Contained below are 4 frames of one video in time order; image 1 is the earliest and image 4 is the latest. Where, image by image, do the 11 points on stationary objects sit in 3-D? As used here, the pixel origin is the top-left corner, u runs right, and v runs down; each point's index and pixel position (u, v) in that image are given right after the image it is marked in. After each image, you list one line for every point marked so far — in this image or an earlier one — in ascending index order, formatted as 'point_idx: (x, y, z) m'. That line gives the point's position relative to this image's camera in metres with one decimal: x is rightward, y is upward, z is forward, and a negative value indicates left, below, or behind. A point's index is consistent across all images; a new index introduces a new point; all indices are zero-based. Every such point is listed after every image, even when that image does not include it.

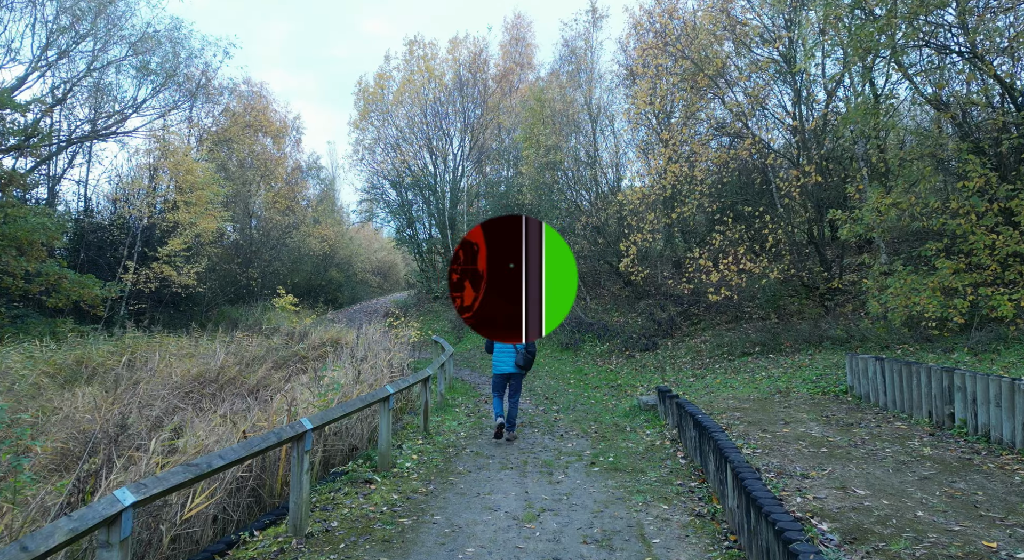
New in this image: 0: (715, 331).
0: (+5.1, -1.3, +14.6) m
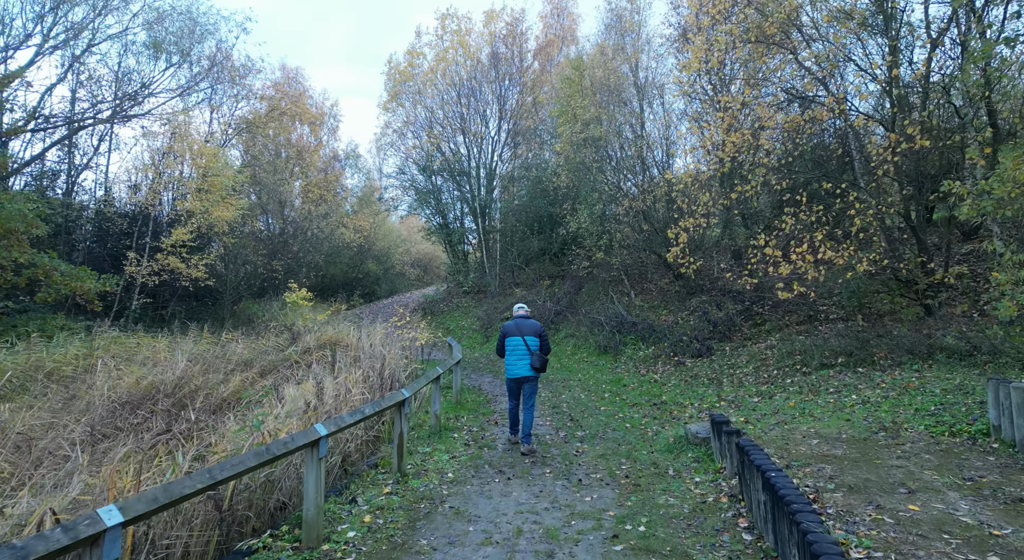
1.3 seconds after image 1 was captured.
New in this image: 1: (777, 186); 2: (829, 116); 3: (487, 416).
0: (+5.6, -1.2, +12.1) m
1: (+5.7, +2.0, +12.5) m
2: (+6.4, +3.3, +11.8) m
3: (-0.4, -2.2, +9.5) m
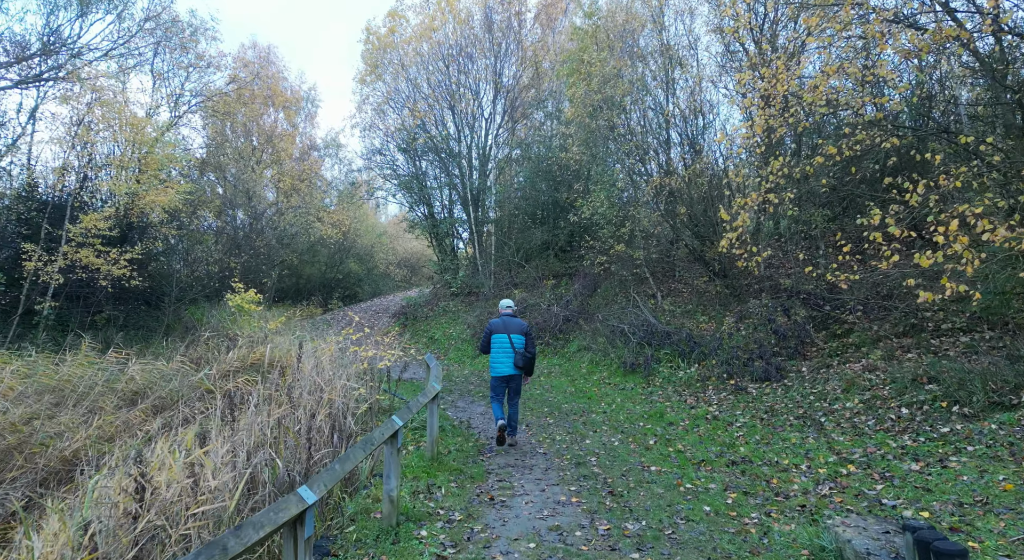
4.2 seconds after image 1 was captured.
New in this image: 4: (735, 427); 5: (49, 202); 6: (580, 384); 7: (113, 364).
0: (+5.6, -1.1, +8.8) m
1: (+5.7, +2.1, +9.2) m
2: (+6.4, +3.4, +8.5) m
3: (-0.4, -2.1, +6.1) m
4: (+2.9, -1.9, +7.7) m
5: (-12.3, +2.1, +15.6) m
6: (+1.3, -2.0, +11.0) m
7: (-5.9, -1.2, +8.8) m
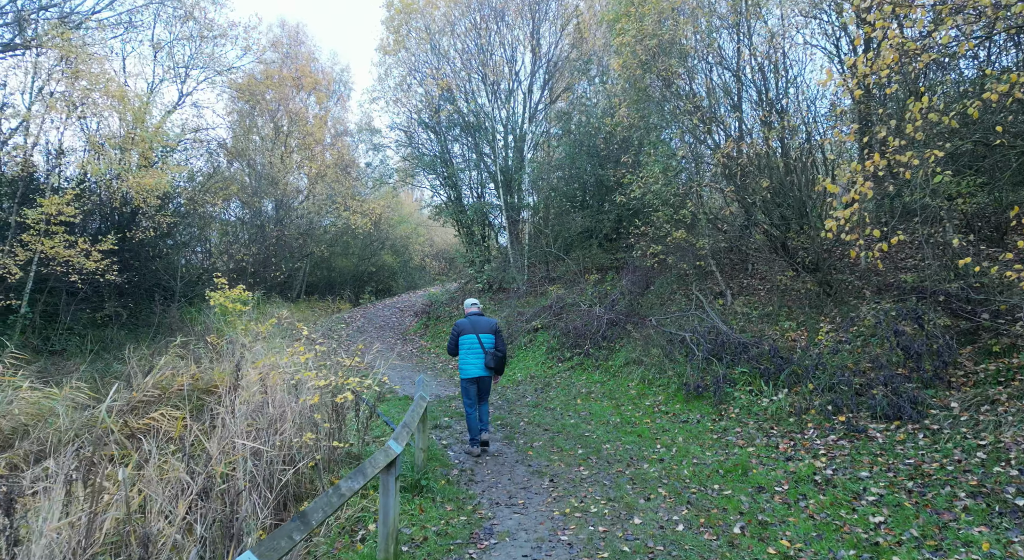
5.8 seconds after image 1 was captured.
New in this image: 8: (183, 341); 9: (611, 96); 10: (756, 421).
0: (+5.8, -1.1, +5.9) m
1: (+6.0, +2.1, +6.2) m
2: (+6.5, +3.4, +5.4) m
3: (-0.4, -2.1, +3.7) m
4: (+3.0, -1.9, +5.0) m
5: (-11.5, +2.3, +14.1) m
6: (+1.7, -1.9, +8.5) m
7: (-5.7, -1.2, +6.8) m
8: (-6.0, -1.1, +10.7) m
9: (+2.4, +4.7, +14.8) m
10: (+3.1, -1.8, +7.4) m
